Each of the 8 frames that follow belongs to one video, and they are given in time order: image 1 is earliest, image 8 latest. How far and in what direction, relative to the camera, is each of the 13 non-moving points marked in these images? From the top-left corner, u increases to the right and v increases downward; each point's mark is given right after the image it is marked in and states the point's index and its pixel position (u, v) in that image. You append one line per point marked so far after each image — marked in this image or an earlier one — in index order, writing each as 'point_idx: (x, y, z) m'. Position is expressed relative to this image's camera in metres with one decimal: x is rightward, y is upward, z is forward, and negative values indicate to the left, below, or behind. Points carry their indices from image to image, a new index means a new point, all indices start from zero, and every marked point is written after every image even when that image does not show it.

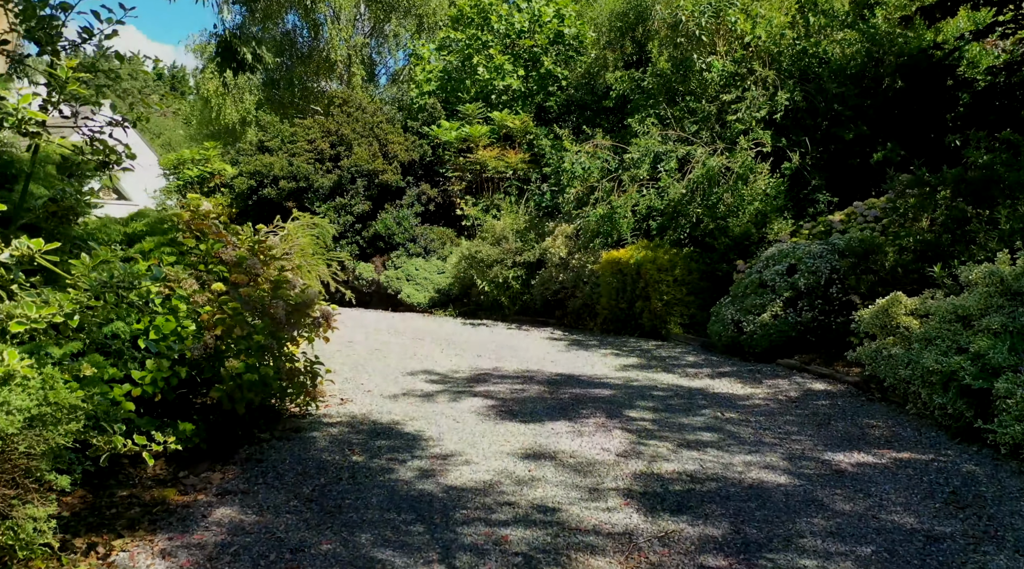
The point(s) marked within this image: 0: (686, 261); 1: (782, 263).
0: (+2.1, +0.3, +10.1) m
1: (+2.8, +0.2, +8.6) m
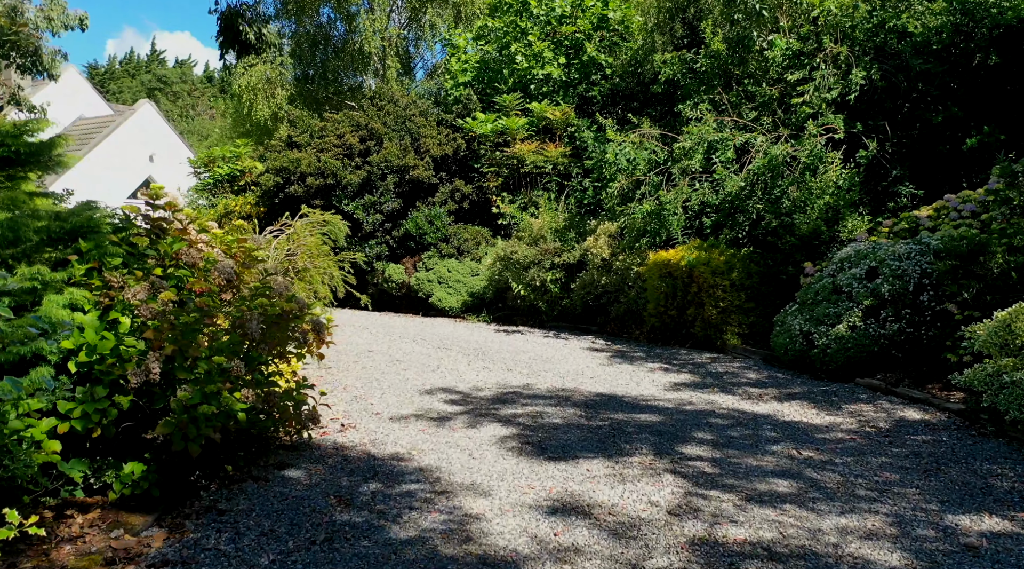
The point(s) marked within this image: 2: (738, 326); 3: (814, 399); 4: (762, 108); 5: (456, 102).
0: (+2.5, +0.2, +9.0) m
1: (+3.1, +0.2, +7.4) m
2: (+2.4, -0.4, +8.8) m
3: (+2.4, -0.9, +6.5) m
4: (+3.0, +2.1, +9.8) m
5: (-1.1, +3.5, +15.9) m
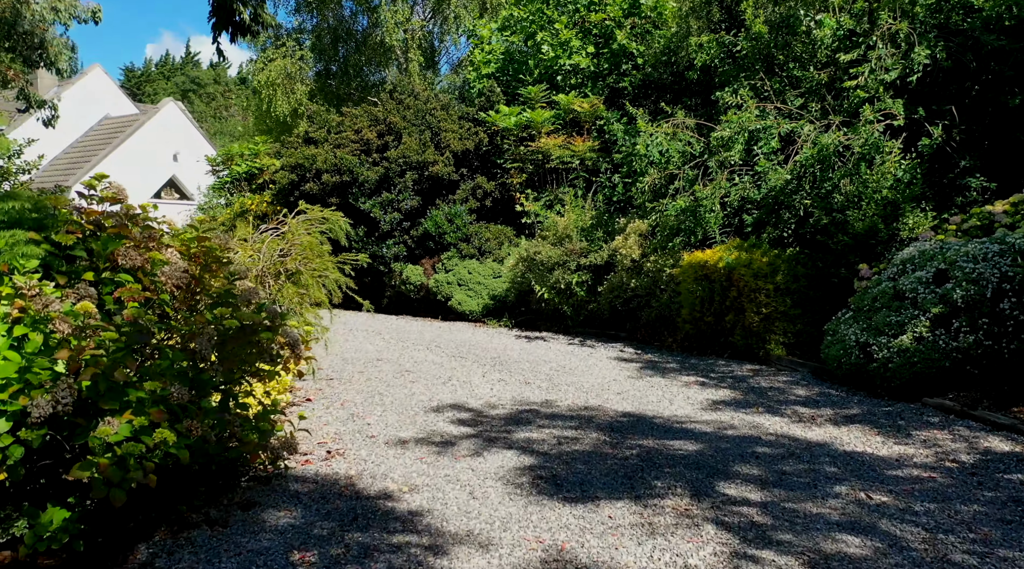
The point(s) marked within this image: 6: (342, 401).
0: (+2.7, +0.2, +8.1) m
1: (+3.3, +0.1, +6.5) m
2: (+2.6, -0.5, +7.9) m
3: (+2.5, -0.9, +5.6) m
4: (+3.2, +2.0, +8.9) m
5: (-0.6, +3.5, +15.2) m
6: (-1.4, -0.9, +6.6) m
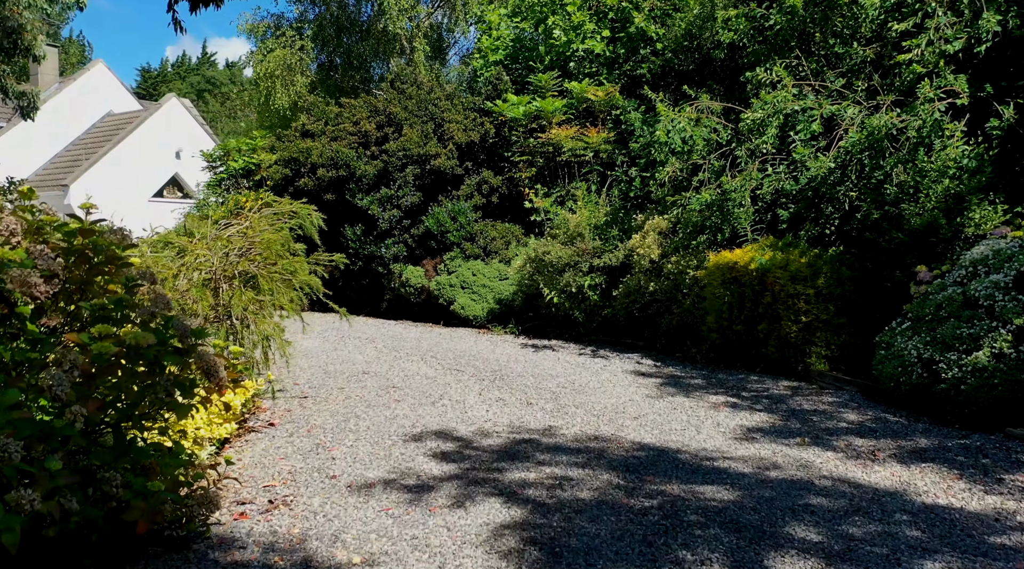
0: (+2.8, +0.2, +7.0) m
1: (+3.3, +0.1, +5.4) m
2: (+2.6, -0.5, +6.9) m
3: (+2.4, -1.0, +4.5) m
4: (+3.3, +2.0, +7.8) m
5: (-0.4, +3.5, +14.2) m
6: (-1.4, -1.0, +5.6) m
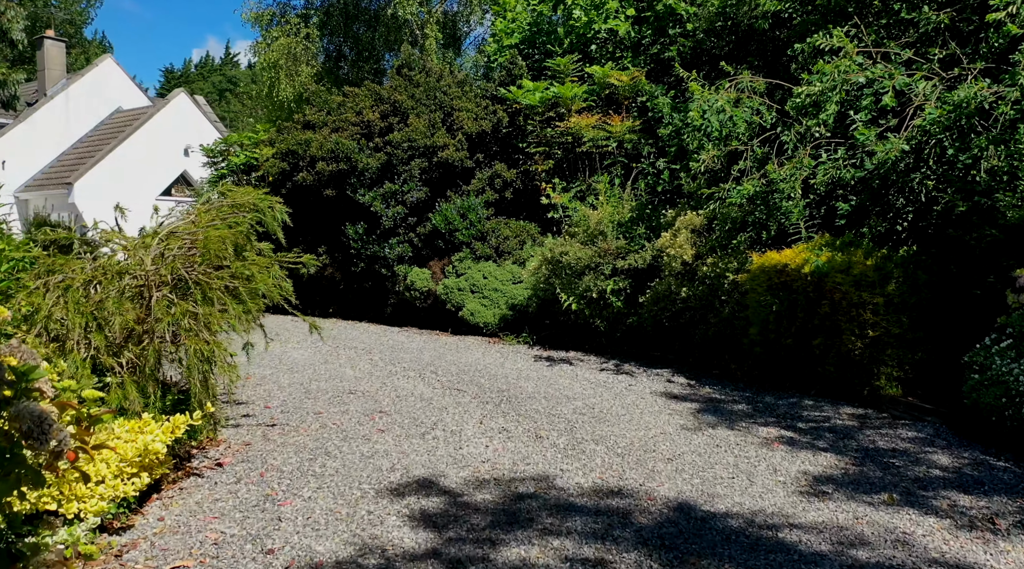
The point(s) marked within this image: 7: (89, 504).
0: (+2.8, +0.1, +5.8) m
1: (+3.3, 0.0, +4.2) m
2: (+2.7, -0.6, +5.7) m
3: (+2.4, -1.0, +3.4) m
4: (+3.3, +2.0, +6.6) m
5: (-0.2, +3.4, +13.1) m
6: (-1.4, -1.0, +4.5) m
7: (-1.8, -0.9, +3.5) m
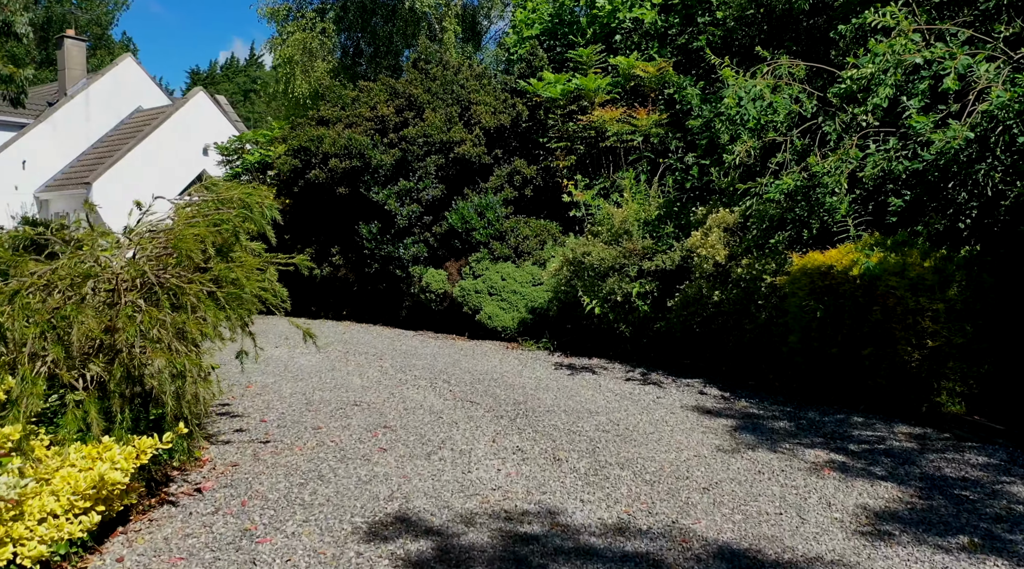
0: (+2.9, +0.1, +5.2) m
1: (+3.3, 0.0, +3.6) m
2: (+2.8, -0.6, +5.1) m
3: (+2.5, -1.1, +2.7) m
4: (+3.5, +1.9, +6.0) m
5: (+0.1, +3.4, +12.5) m
6: (-1.3, -1.0, +4.0) m
7: (-1.8, -1.0, +3.0) m
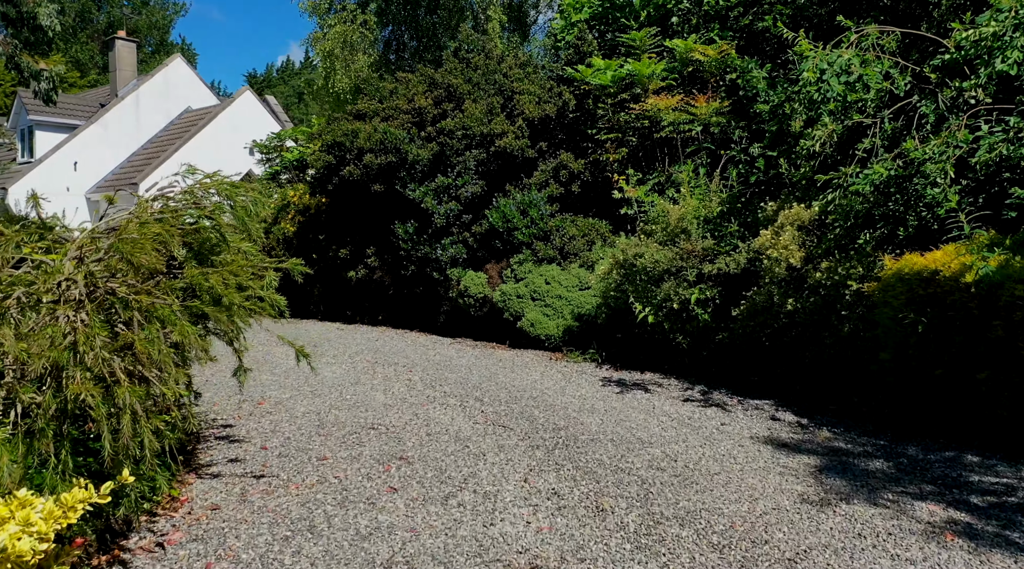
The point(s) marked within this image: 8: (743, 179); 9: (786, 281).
0: (+3.1, 0.0, +4.1) m
1: (+3.4, 0.0, +2.5) m
2: (+3.0, -0.7, +4.0) m
3: (+2.5, -1.1, +1.7) m
4: (+3.7, +1.9, +4.9) m
5: (+0.8, +3.3, +11.6) m
6: (-1.2, -1.1, +3.3) m
7: (-1.7, -1.0, +2.2) m
8: (+2.4, +1.1, +8.6) m
9: (+2.1, 0.0, +6.2) m
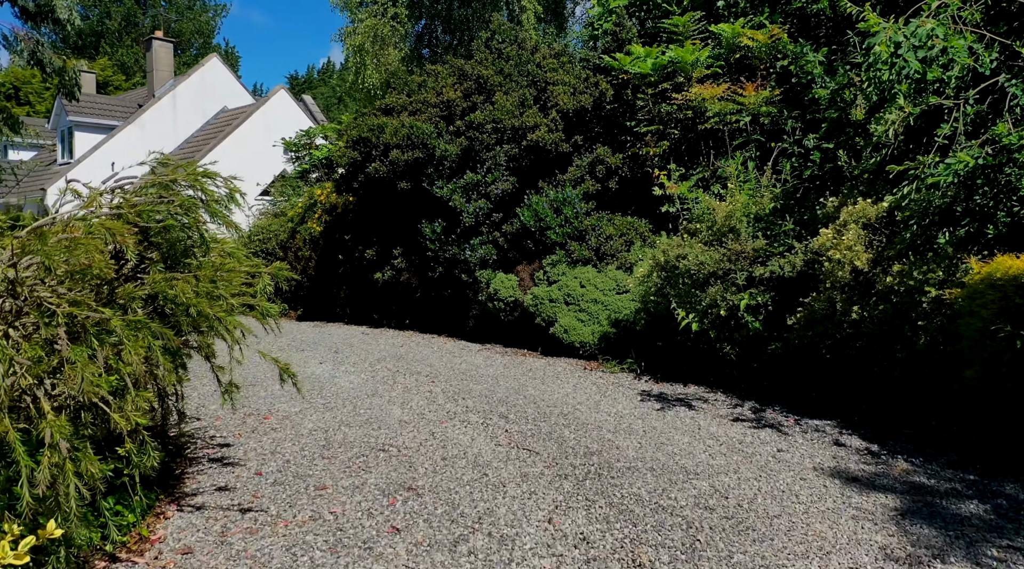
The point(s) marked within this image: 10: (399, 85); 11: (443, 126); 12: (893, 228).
0: (+3.2, 0.0, +3.4) m
1: (+3.4, -0.1, +1.7) m
2: (+3.0, -0.7, +3.3) m
3: (+2.5, -1.1, +1.0) m
4: (+3.8, +1.8, +4.1) m
5: (+1.2, +3.3, +11.0) m
6: (-1.1, -1.1, +2.7) m
7: (-1.7, -1.0, +1.7) m
8: (+2.7, +1.1, +7.9) m
9: (+2.2, 0.0, +5.4) m
10: (-1.6, +2.9, +11.9) m
11: (-0.9, +2.0, +10.3) m
12: (+2.5, +0.4, +5.5) m
